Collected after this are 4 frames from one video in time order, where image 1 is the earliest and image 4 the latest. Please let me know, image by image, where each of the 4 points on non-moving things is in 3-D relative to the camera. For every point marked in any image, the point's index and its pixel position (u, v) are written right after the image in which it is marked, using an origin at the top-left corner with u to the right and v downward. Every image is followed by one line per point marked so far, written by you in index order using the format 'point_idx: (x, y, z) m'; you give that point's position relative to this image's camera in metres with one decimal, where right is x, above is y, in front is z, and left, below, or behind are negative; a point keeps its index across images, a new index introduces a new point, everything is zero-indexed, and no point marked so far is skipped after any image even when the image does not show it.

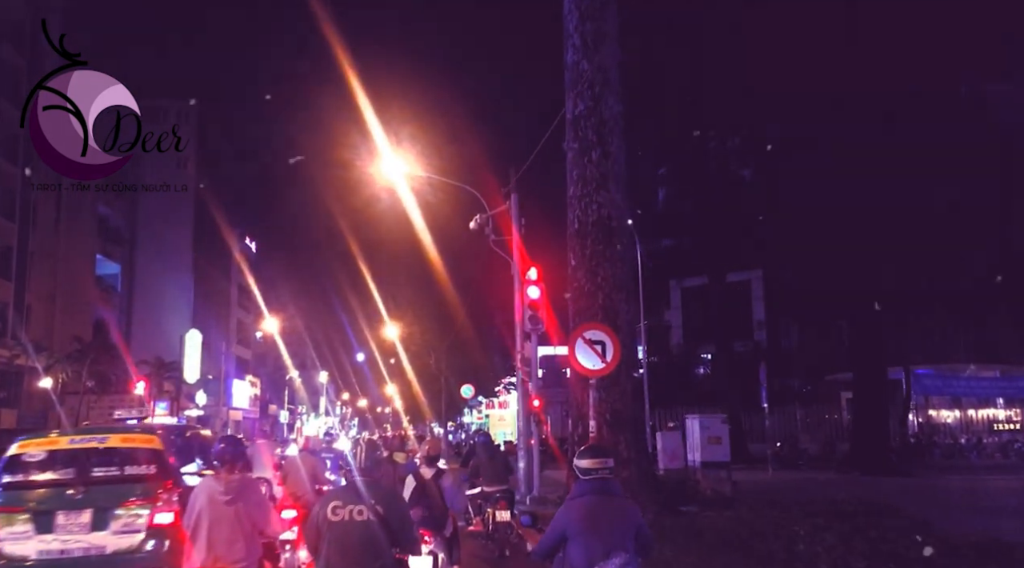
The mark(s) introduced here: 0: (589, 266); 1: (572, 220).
0: (+1.1, +0.3, +12.7) m
1: (+0.9, +0.9, +13.1) m
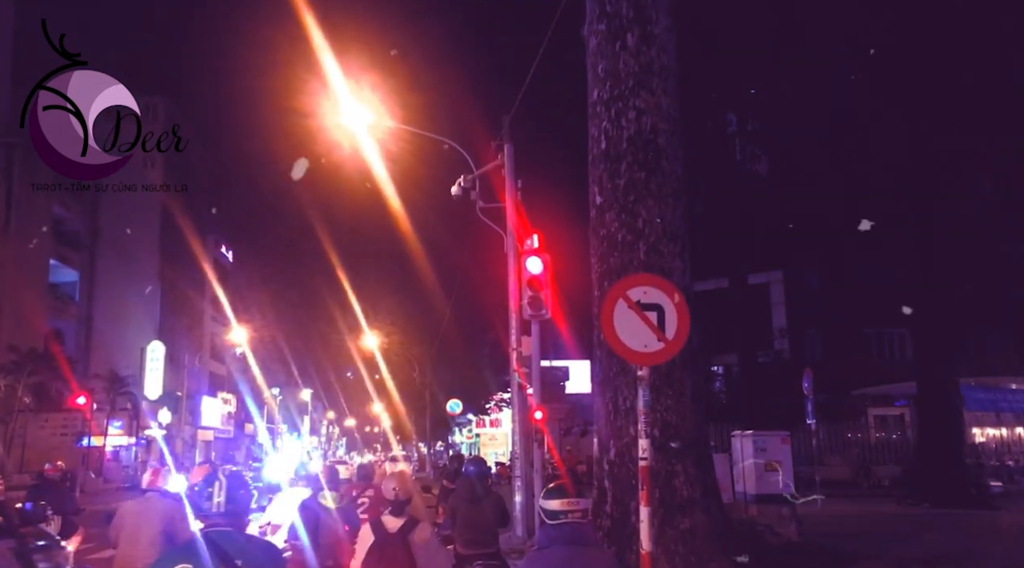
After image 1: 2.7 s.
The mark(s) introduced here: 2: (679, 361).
0: (+1.1, +0.8, +8.4) m
1: (+0.8, +1.4, +8.8) m
2: (+1.5, -0.7, +8.1) m
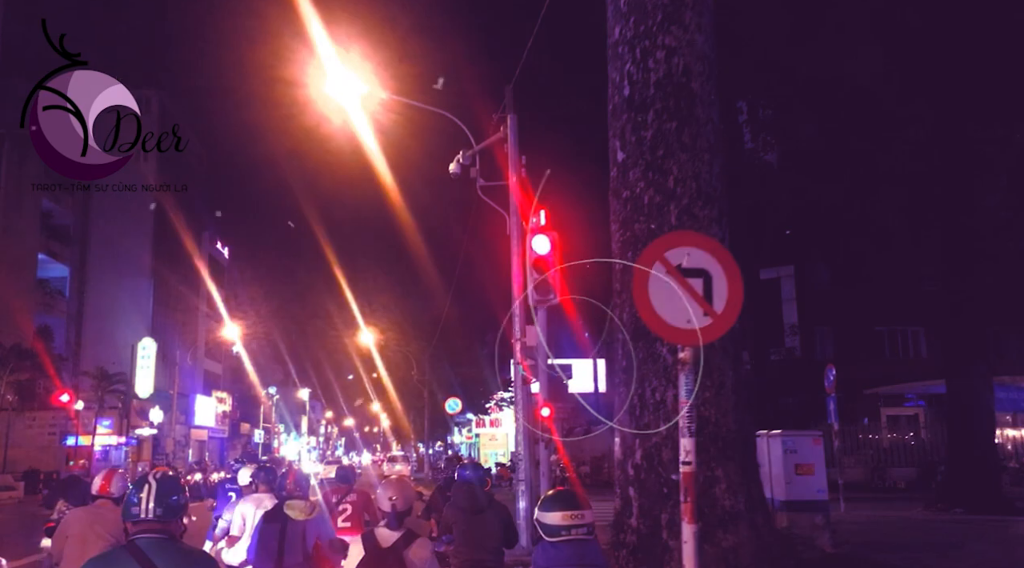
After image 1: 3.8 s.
0: (+1.1, +1.0, +7.0) m
1: (+0.9, +1.7, +7.4) m
2: (+1.6, -0.5, +6.7) m
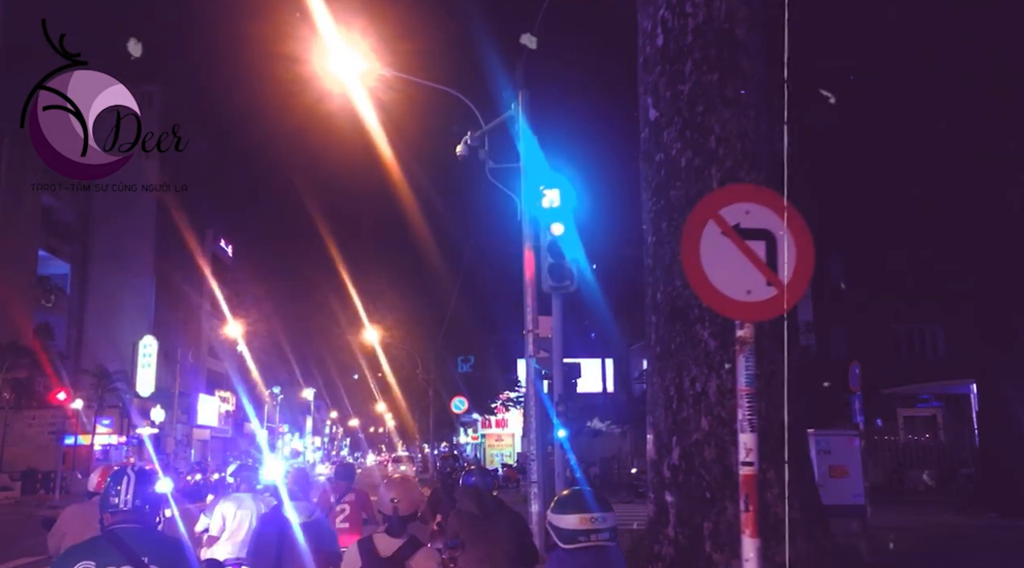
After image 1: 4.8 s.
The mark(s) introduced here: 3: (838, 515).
0: (+1.2, +1.2, +6.2) m
1: (+1.0, +1.8, +6.6) m
2: (+1.7, -0.3, +5.9) m
3: (+4.1, -2.9, +11.3) m
